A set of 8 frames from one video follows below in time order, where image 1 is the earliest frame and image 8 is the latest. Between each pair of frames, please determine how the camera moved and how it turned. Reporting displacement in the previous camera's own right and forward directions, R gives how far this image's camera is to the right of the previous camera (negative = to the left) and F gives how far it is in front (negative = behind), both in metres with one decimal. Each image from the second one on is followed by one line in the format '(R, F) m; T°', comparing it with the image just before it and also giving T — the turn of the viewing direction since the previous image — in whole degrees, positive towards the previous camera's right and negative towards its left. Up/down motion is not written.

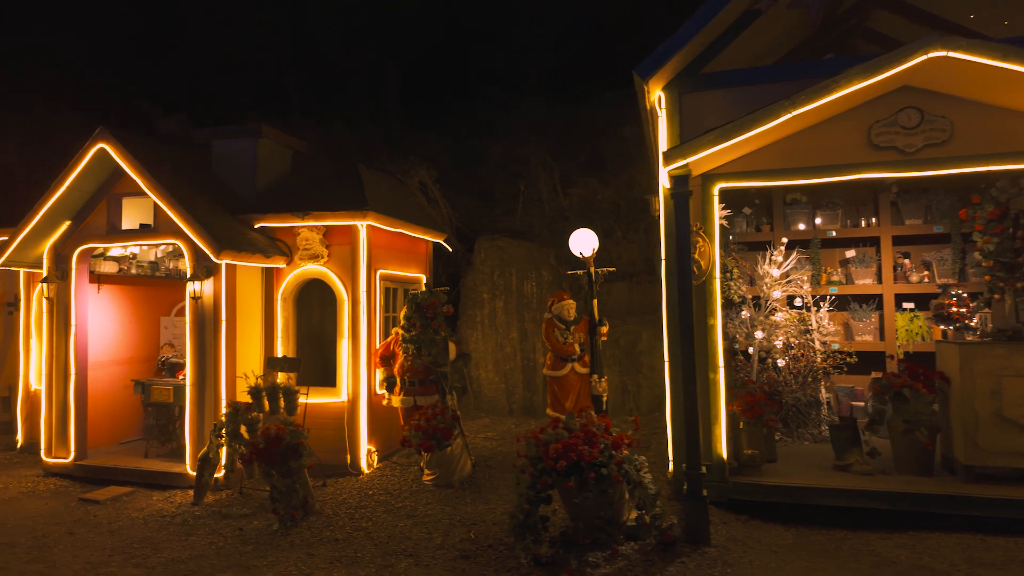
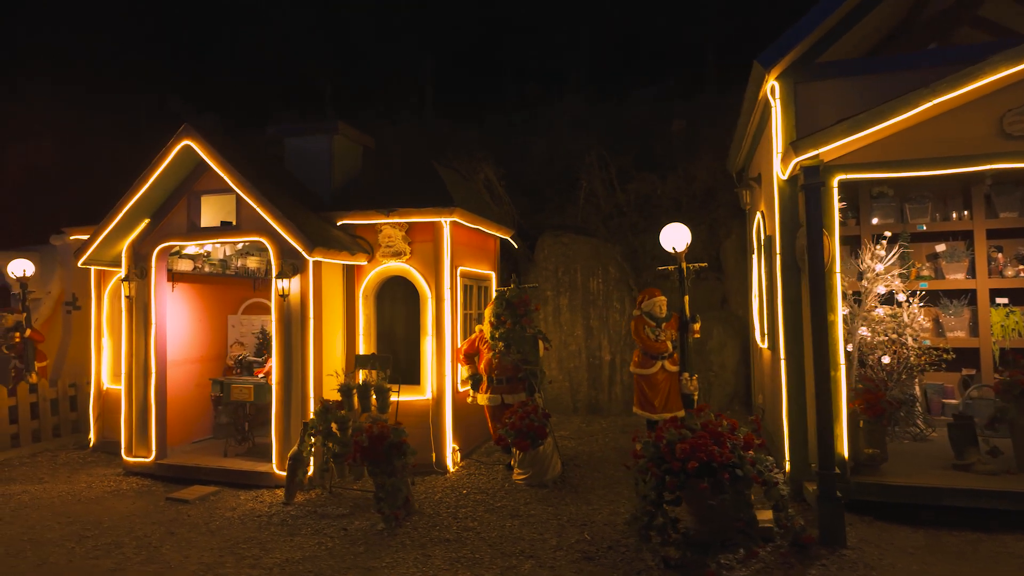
(-0.9, +0.1) m; -1°
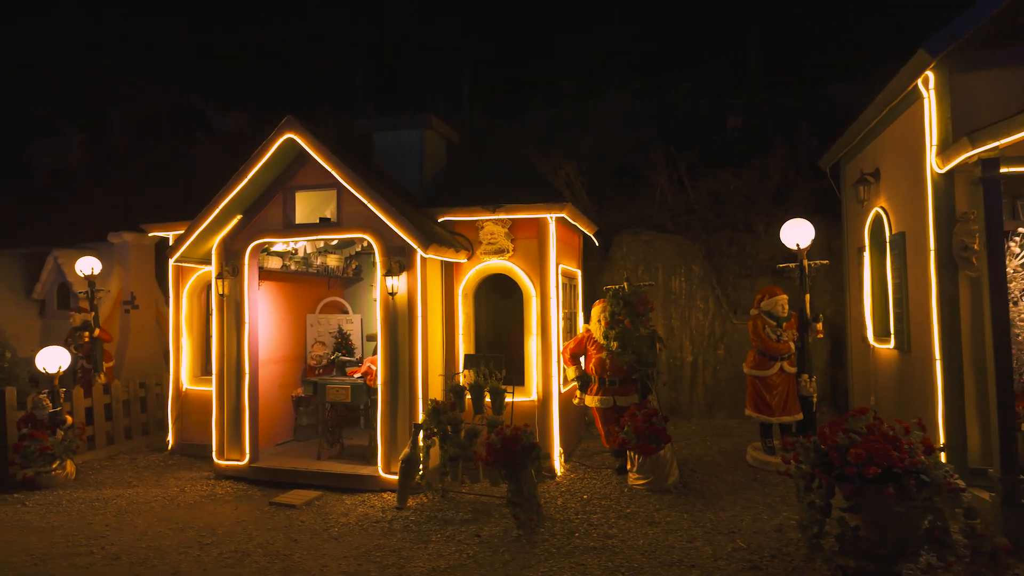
(-1.3, +0.2) m; 0°
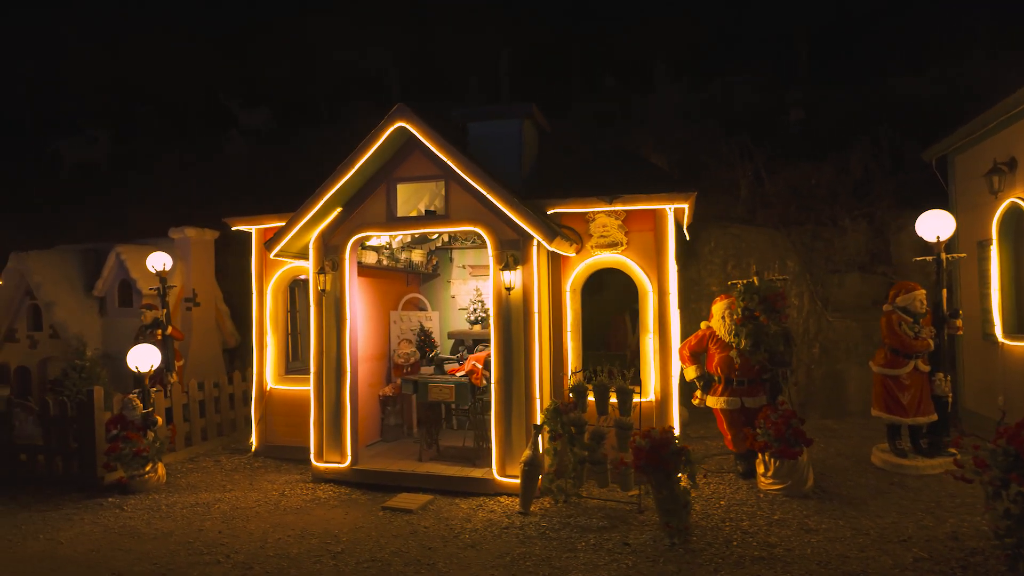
(-1.3, +0.3) m; 0°
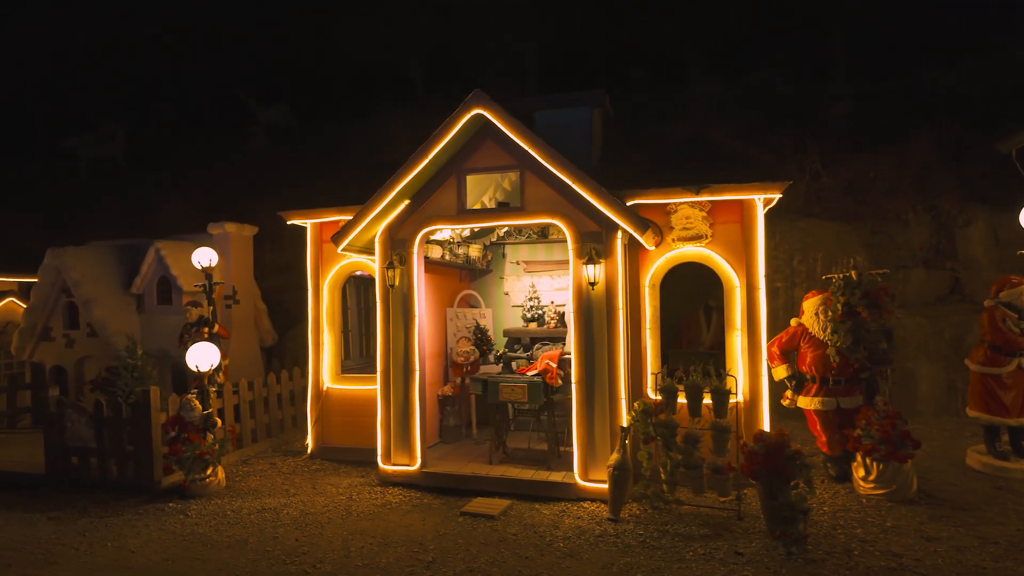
(-0.9, +0.3) m; 0°
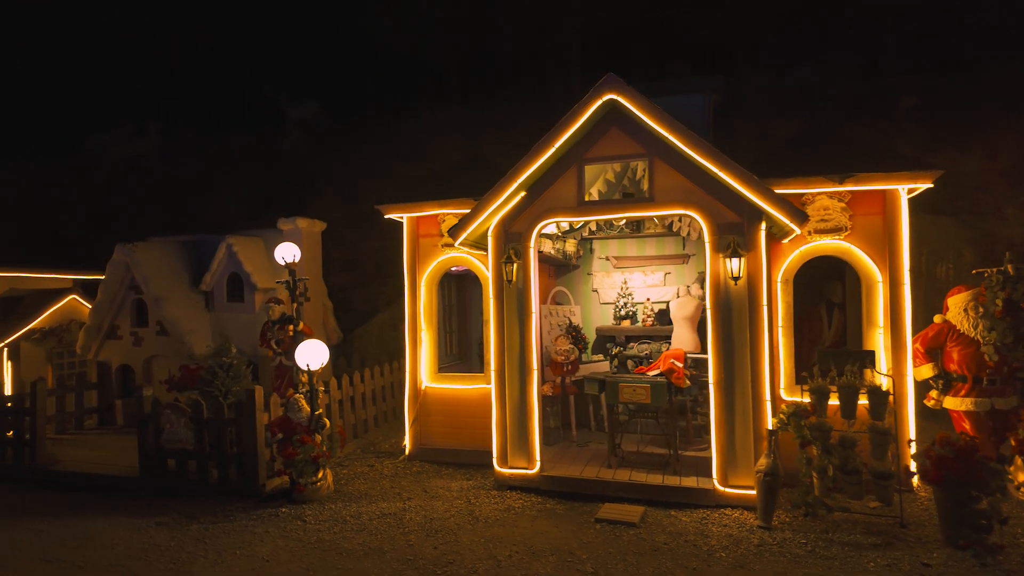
(-1.3, +0.3) m; 0°
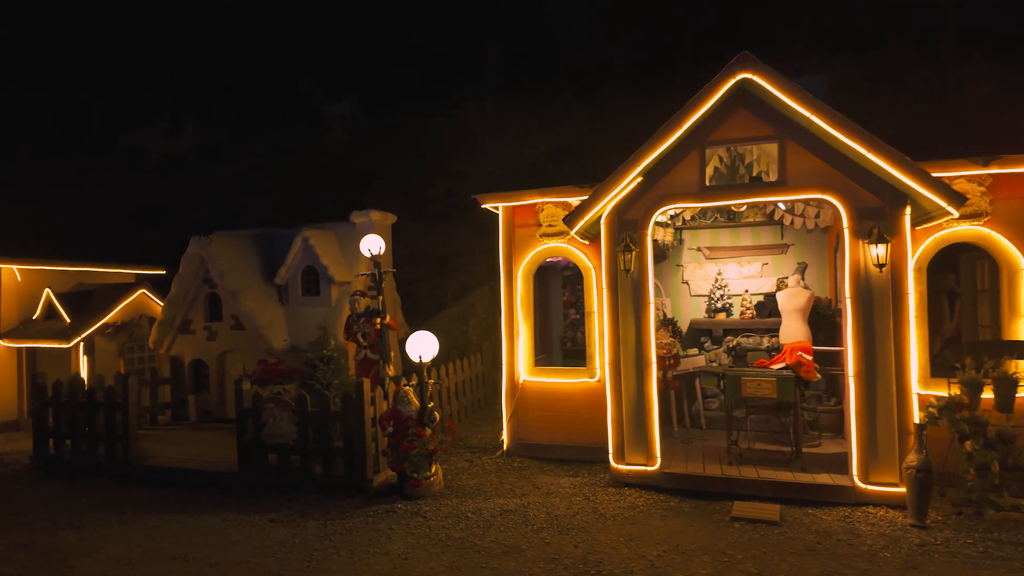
(-1.1, +0.2) m; -1°
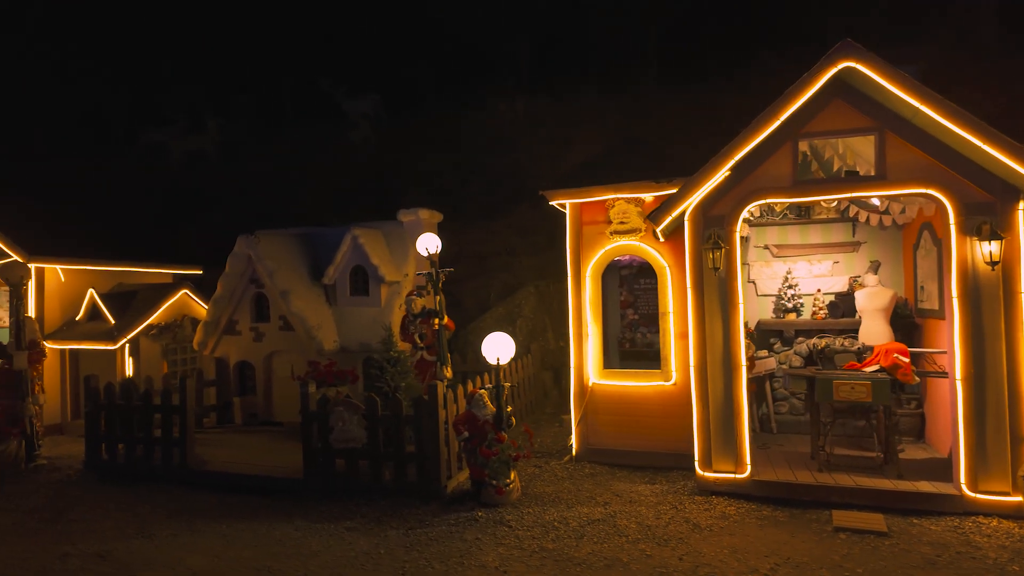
(-0.8, +0.2) m; 0°
